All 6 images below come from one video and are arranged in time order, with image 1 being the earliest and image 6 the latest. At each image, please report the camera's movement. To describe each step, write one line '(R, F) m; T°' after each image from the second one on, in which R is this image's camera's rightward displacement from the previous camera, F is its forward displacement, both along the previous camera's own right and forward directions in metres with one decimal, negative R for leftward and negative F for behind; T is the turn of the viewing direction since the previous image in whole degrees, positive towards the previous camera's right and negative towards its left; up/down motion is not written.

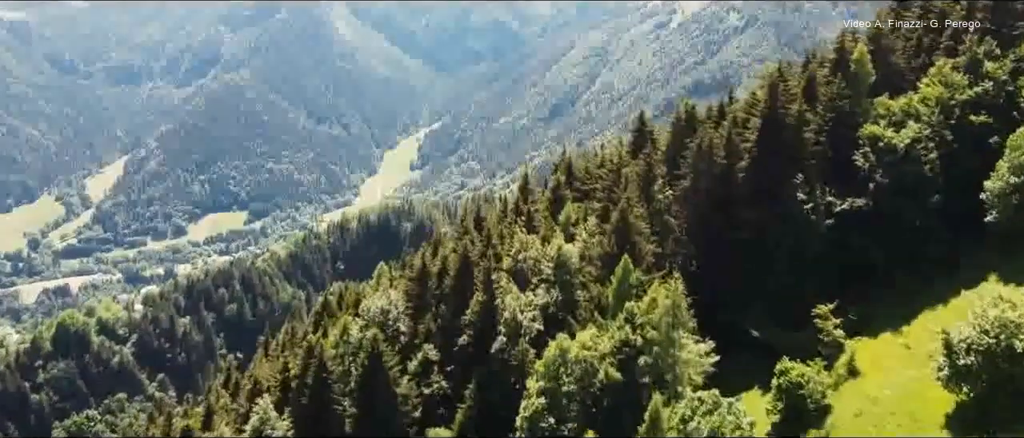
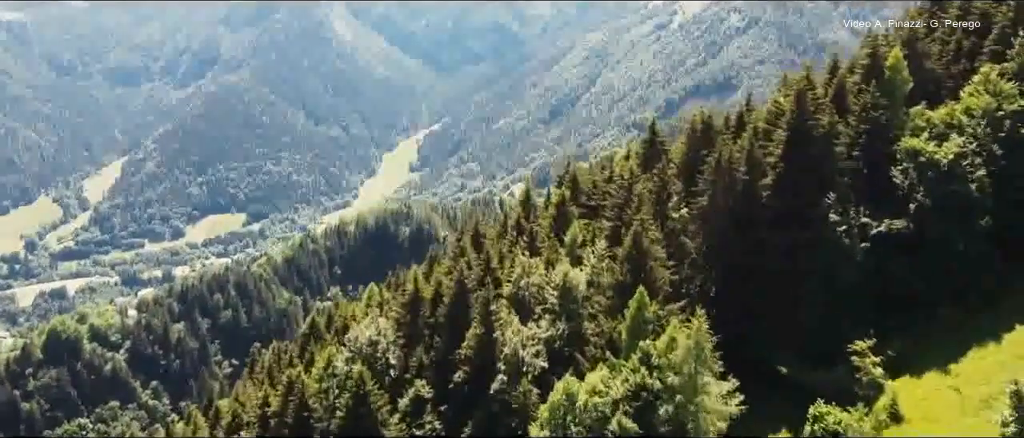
(0.0, +3.1) m; 0°
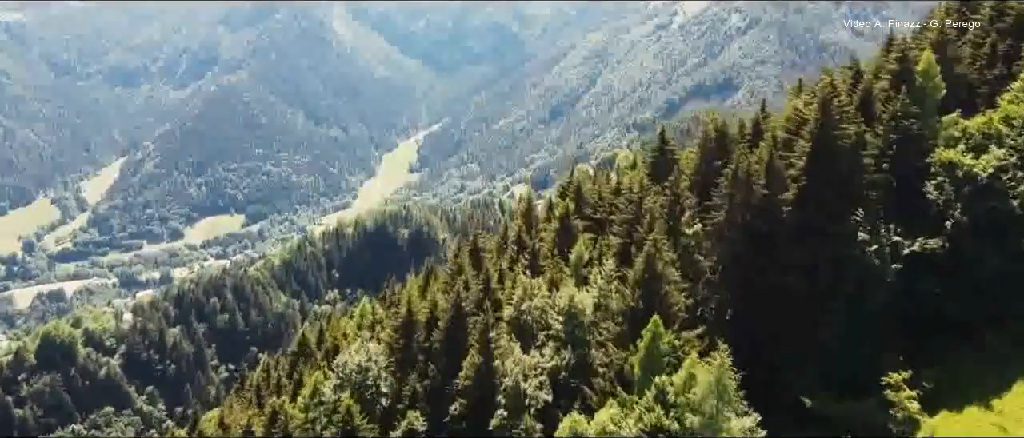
(0.0, +2.3) m; 0°
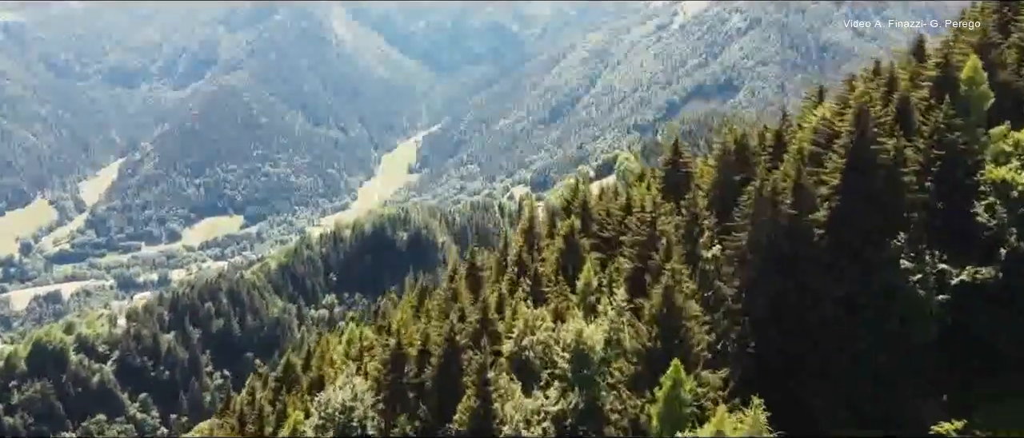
(0.0, +2.8) m; 0°
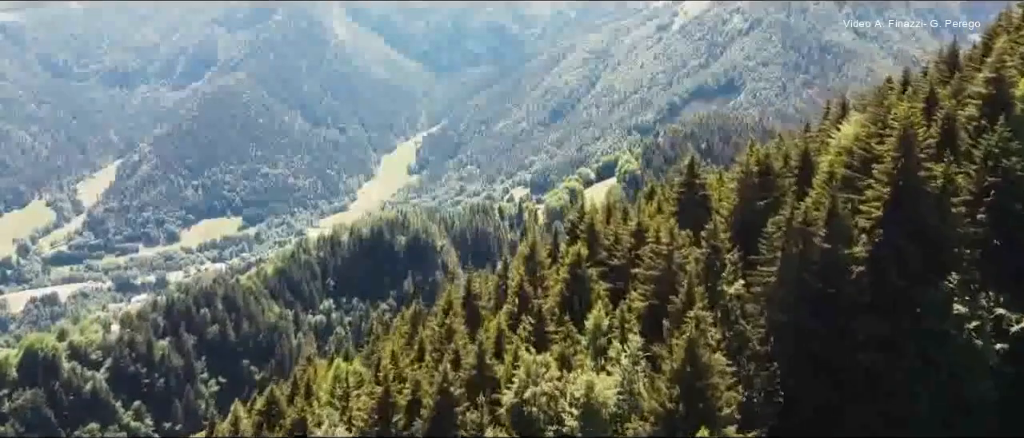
(0.0, +2.8) m; 0°
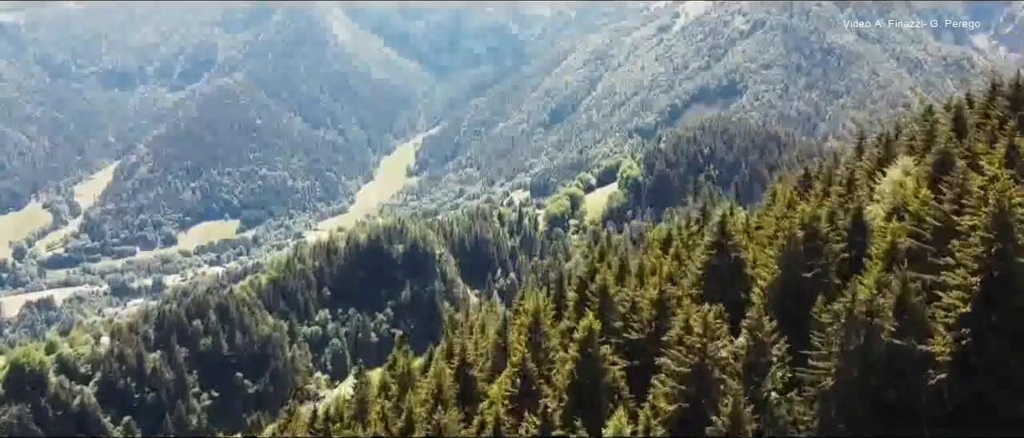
(0.0, +4.2) m; 0°
